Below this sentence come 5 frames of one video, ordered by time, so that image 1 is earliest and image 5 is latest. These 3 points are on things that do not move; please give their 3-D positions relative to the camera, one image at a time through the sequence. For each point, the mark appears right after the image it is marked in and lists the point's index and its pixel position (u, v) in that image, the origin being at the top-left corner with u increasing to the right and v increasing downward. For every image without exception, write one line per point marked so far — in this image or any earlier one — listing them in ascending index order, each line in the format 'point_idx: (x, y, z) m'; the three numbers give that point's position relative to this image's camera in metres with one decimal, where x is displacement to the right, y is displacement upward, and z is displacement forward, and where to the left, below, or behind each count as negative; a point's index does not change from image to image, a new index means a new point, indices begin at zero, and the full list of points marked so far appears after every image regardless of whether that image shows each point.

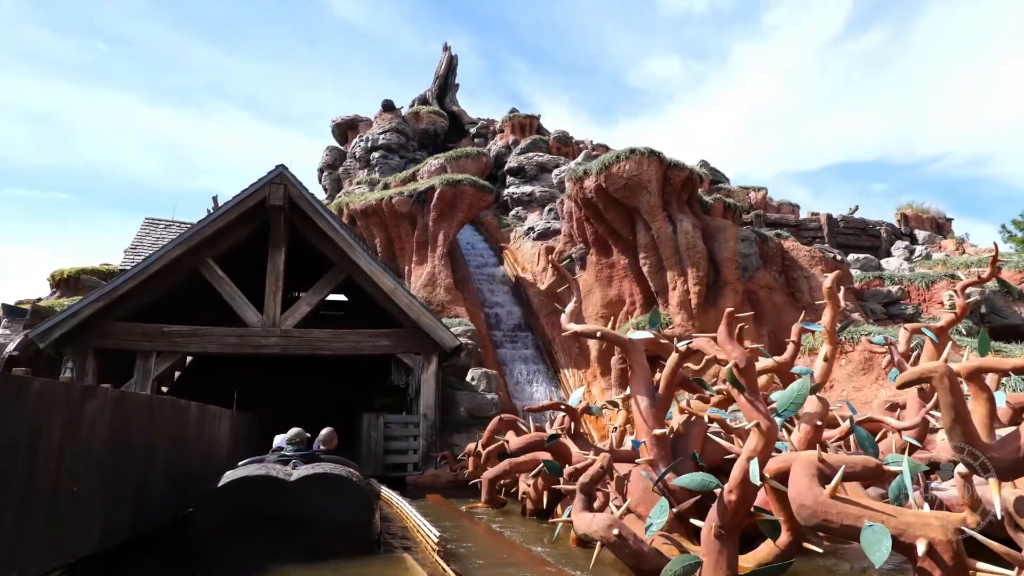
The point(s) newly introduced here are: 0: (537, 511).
0: (+0.2, -2.3, +6.0) m
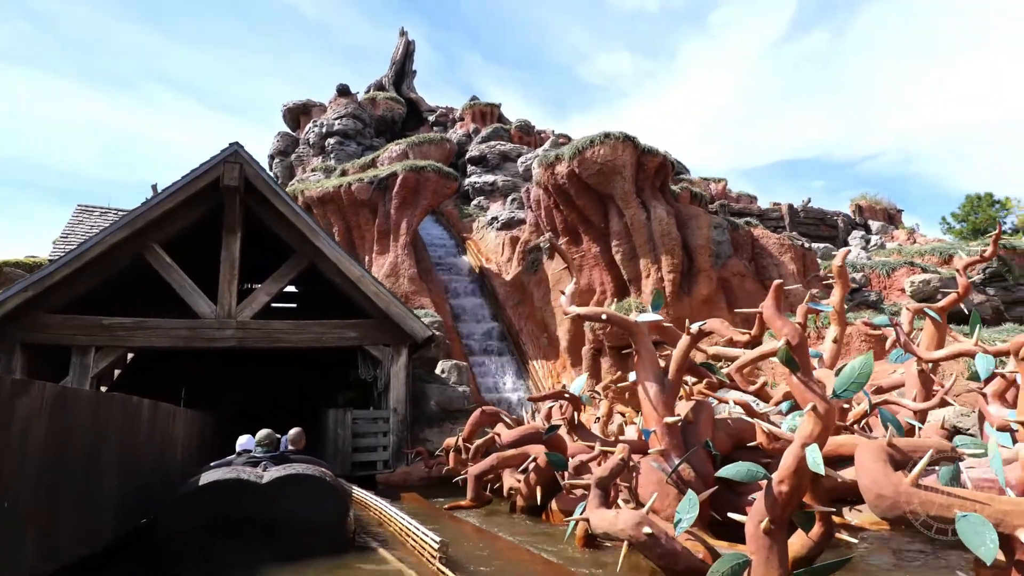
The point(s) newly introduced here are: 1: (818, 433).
0: (+0.2, -2.2, +5.6) m
1: (+1.4, -0.7, +2.7) m
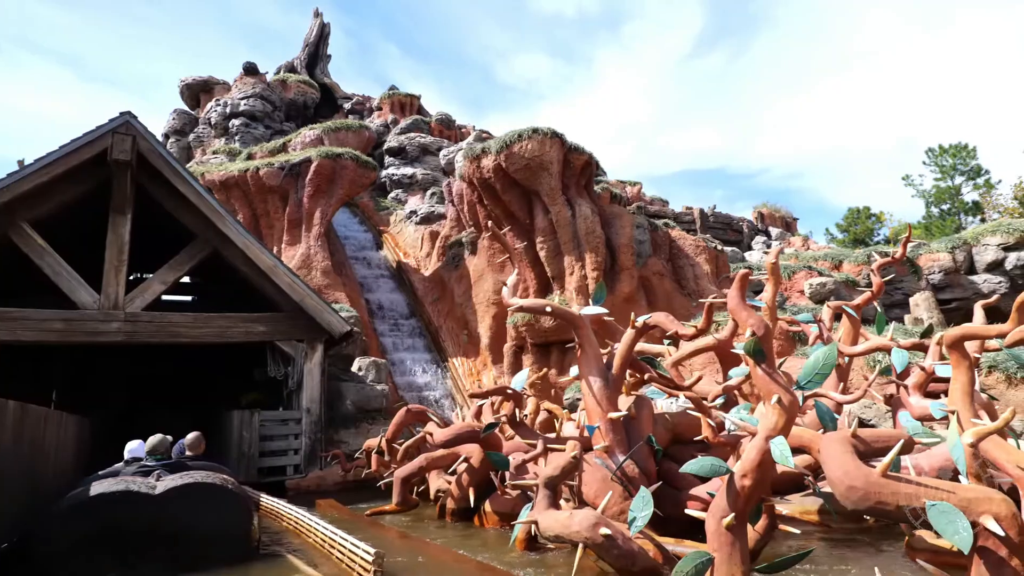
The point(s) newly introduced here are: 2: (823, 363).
0: (-0.5, -2.1, +5.3) m
1: (+1.2, -0.6, +2.6) m
2: (+1.4, -0.4, +2.7) m
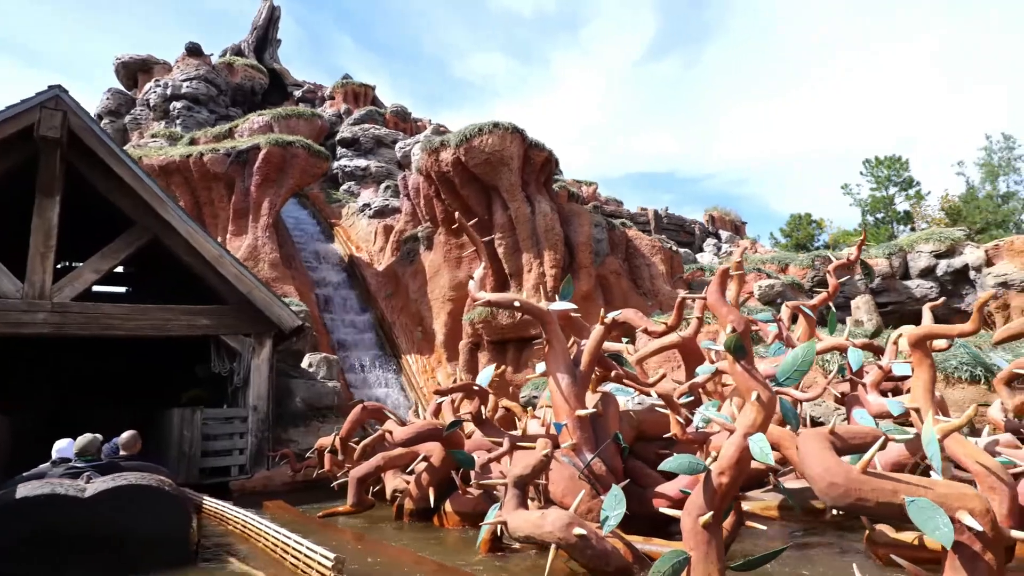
0: (-0.9, -2.0, +5.2) m
1: (+1.1, -0.6, +2.6) m
2: (+1.3, -0.3, +2.6) m
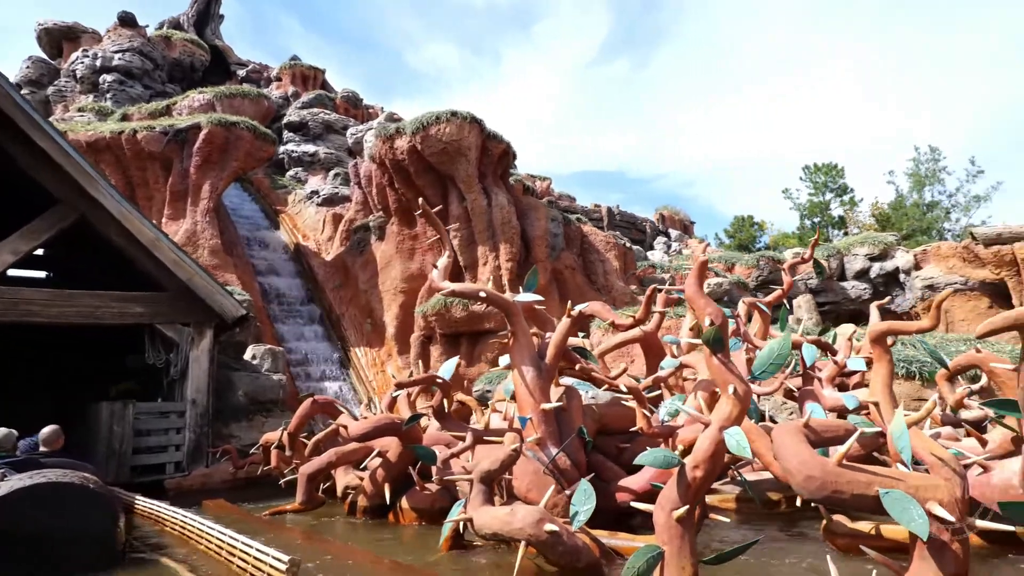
0: (-1.2, -1.9, +5.0) m
1: (+1.0, -0.6, +2.6) m
2: (+1.2, -0.3, +2.6) m
